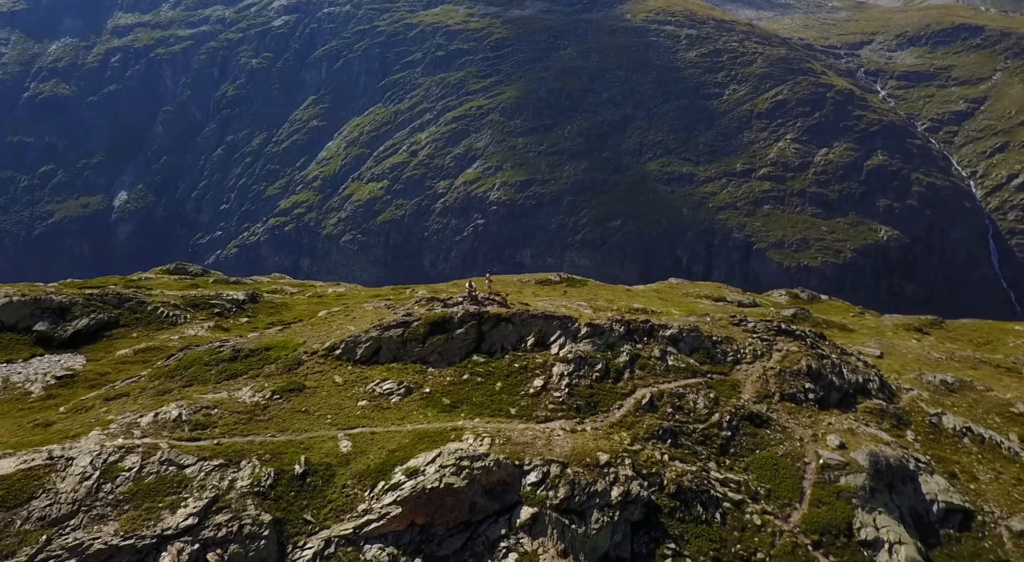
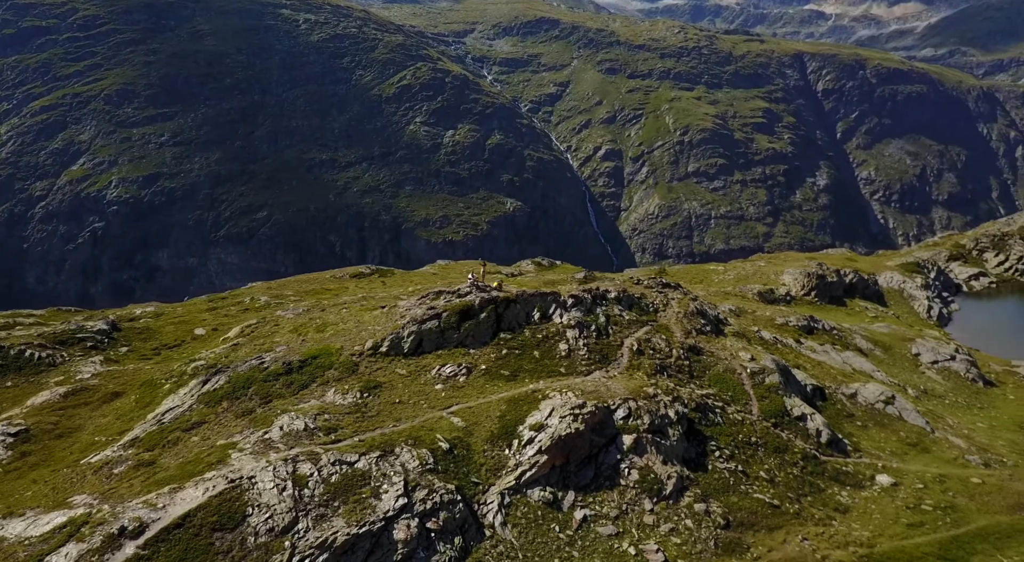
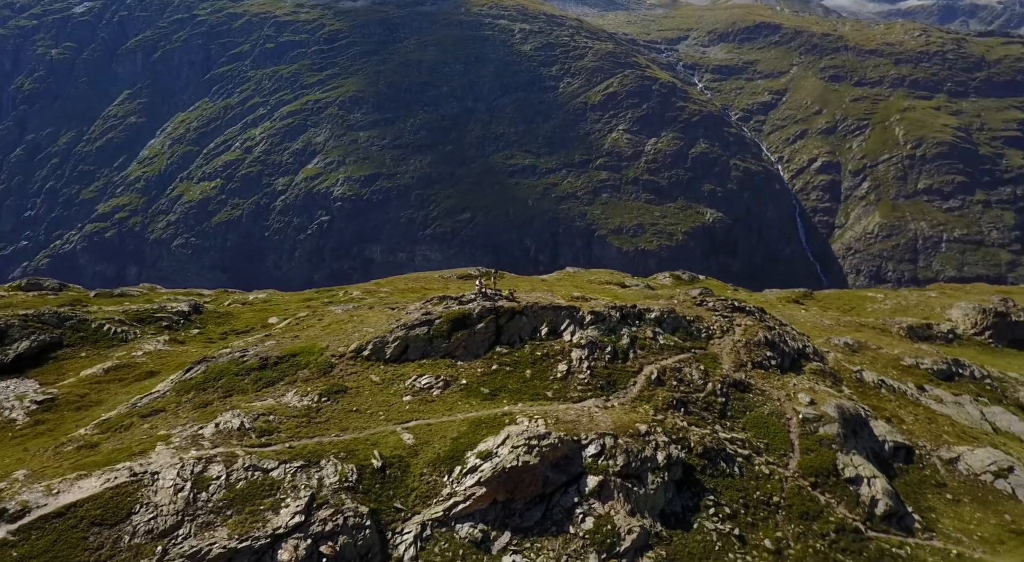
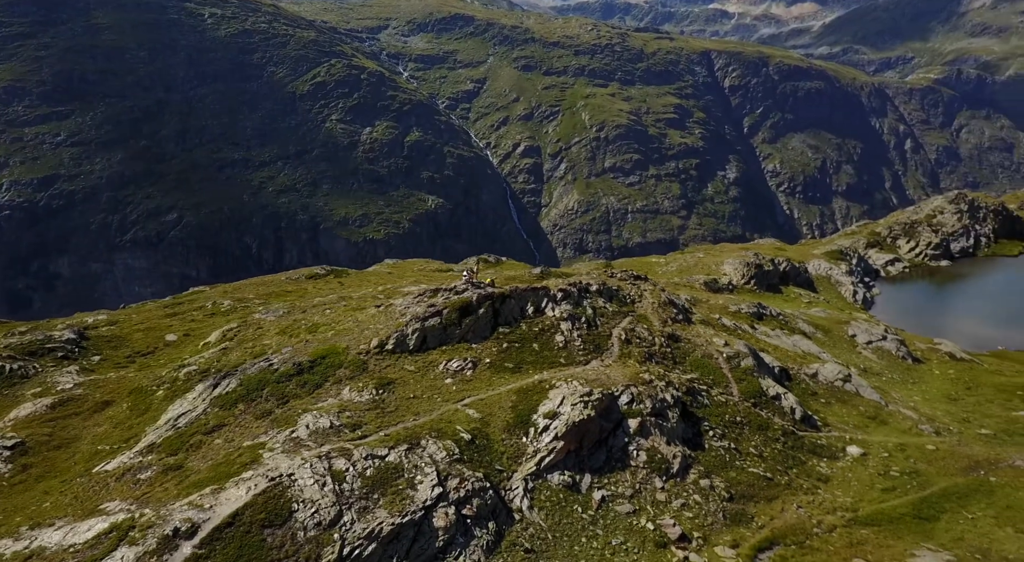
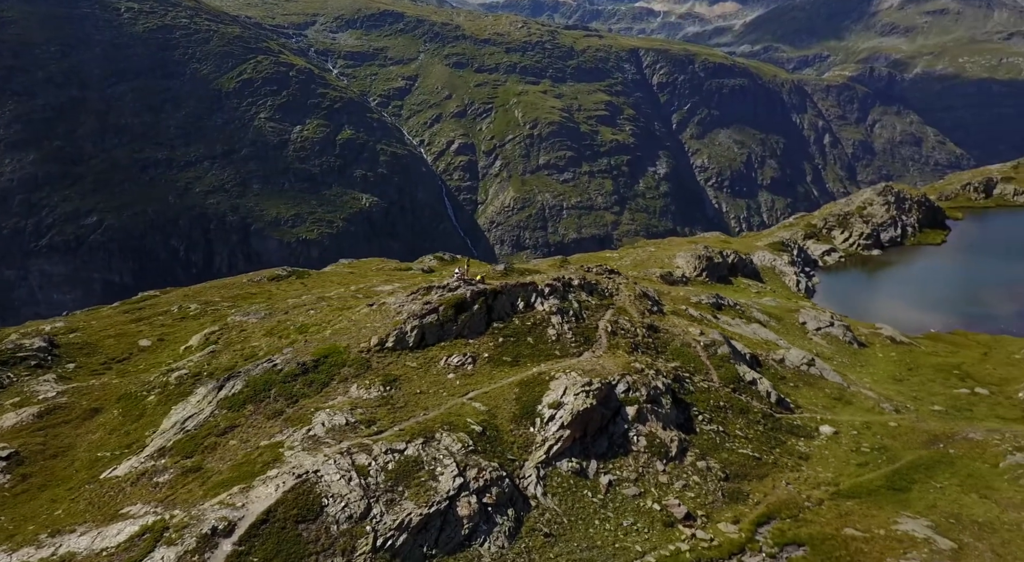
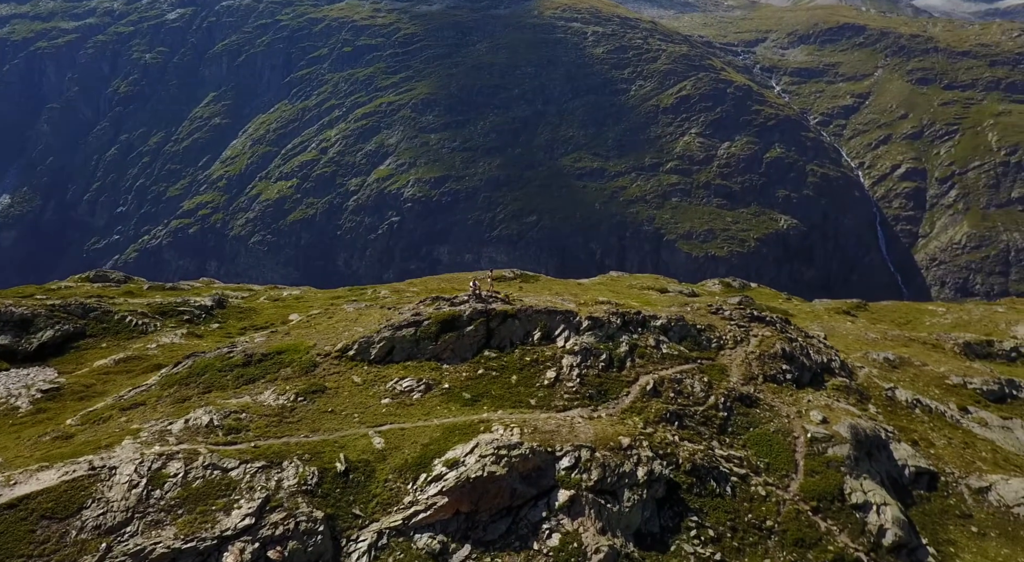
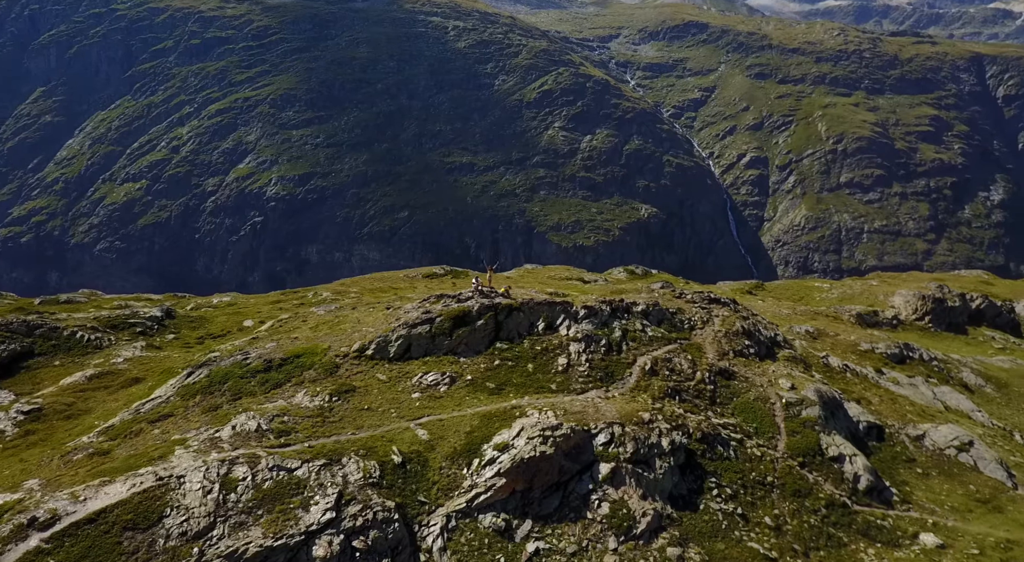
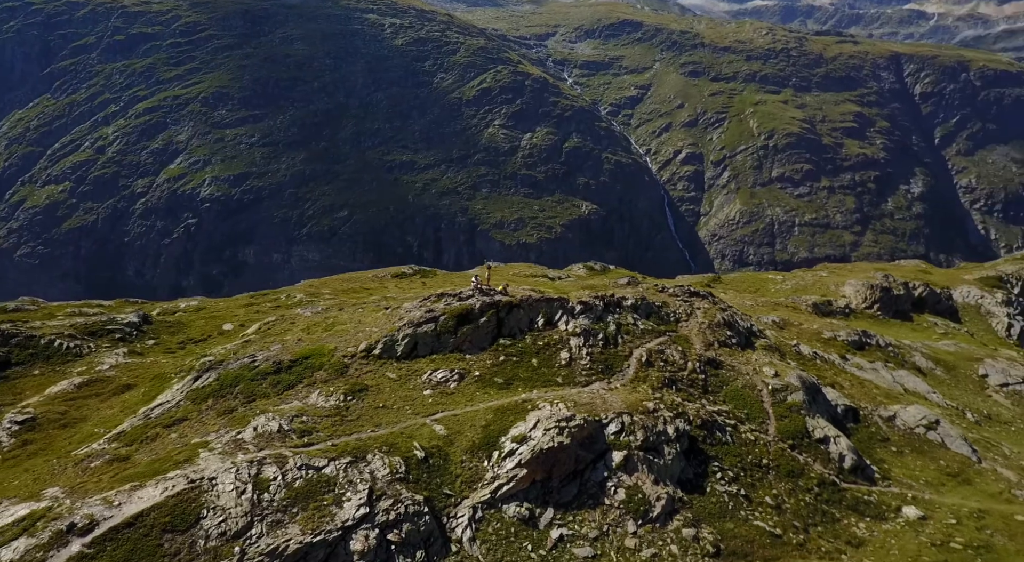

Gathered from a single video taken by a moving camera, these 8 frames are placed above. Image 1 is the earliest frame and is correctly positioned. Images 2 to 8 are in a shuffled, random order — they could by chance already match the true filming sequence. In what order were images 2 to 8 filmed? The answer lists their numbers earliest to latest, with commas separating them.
6, 3, 7, 8, 2, 4, 5
